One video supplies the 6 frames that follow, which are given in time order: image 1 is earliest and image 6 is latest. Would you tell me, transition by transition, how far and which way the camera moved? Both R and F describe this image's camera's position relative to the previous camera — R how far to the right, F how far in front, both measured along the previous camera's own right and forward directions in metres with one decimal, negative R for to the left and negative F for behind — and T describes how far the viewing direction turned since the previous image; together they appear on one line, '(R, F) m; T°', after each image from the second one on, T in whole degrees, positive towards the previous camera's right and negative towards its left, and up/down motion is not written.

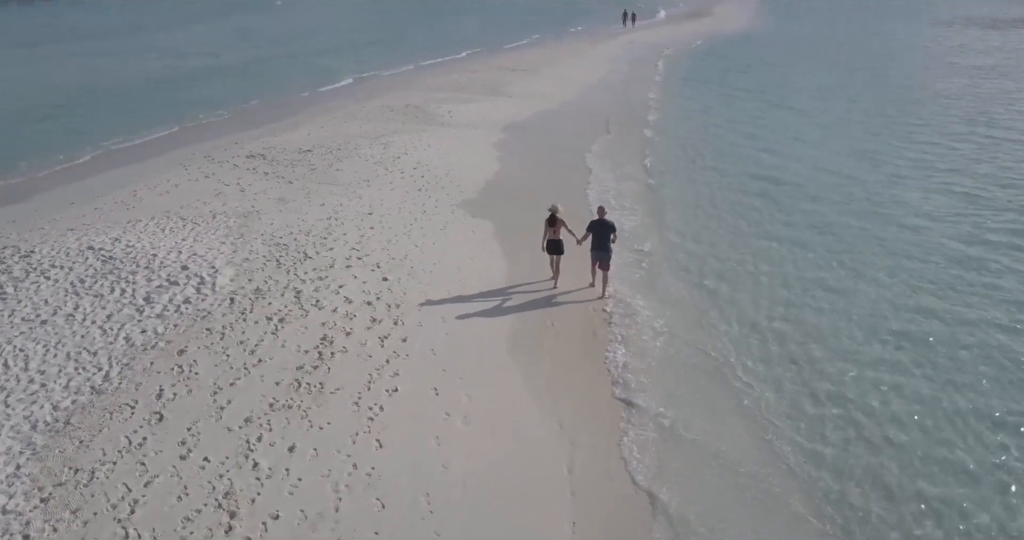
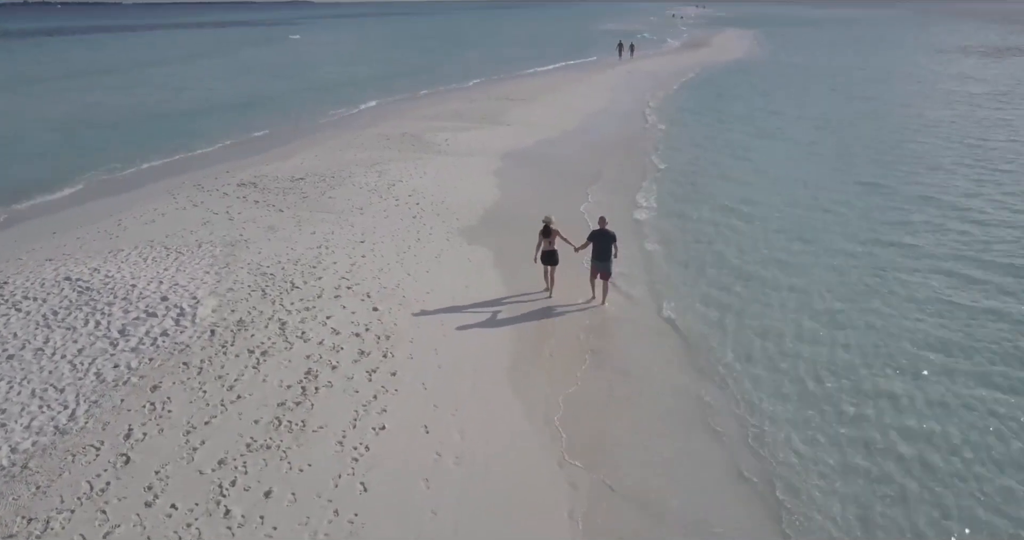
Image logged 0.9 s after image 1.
(+0.1, +0.5) m; 0°
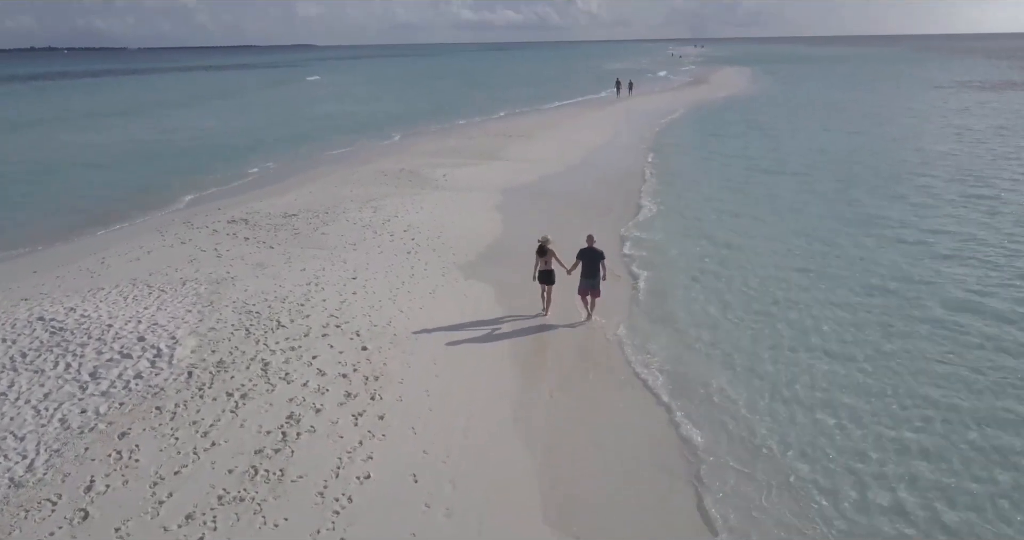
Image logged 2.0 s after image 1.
(+0.1, +0.5) m; 0°
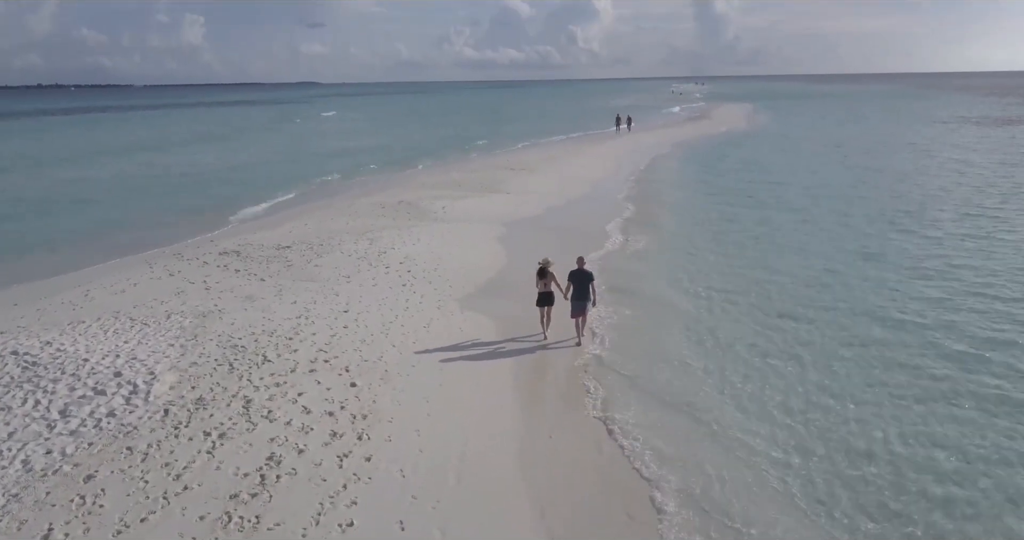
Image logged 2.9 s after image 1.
(+0.1, +0.4) m; 0°
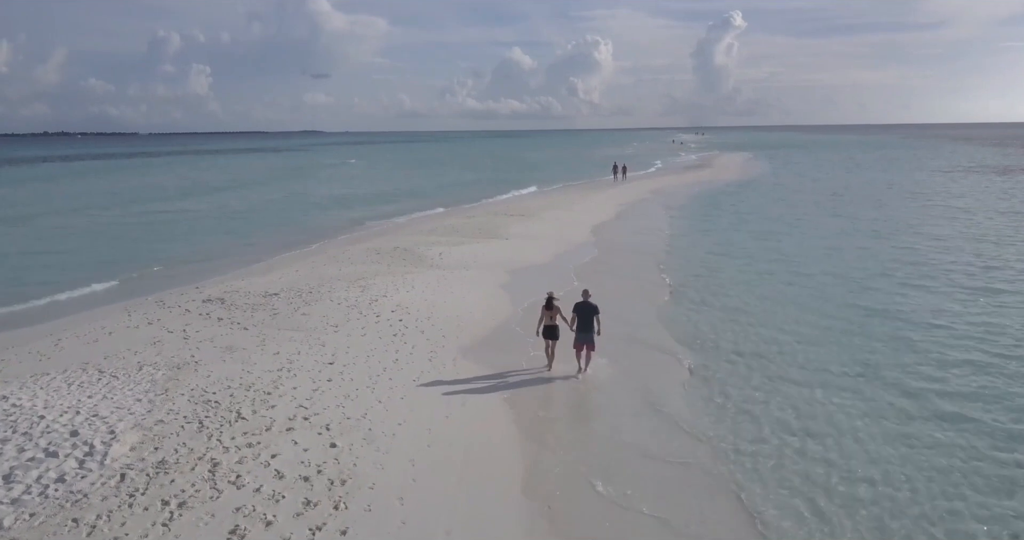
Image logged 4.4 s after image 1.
(+0.1, +0.6) m; 0°
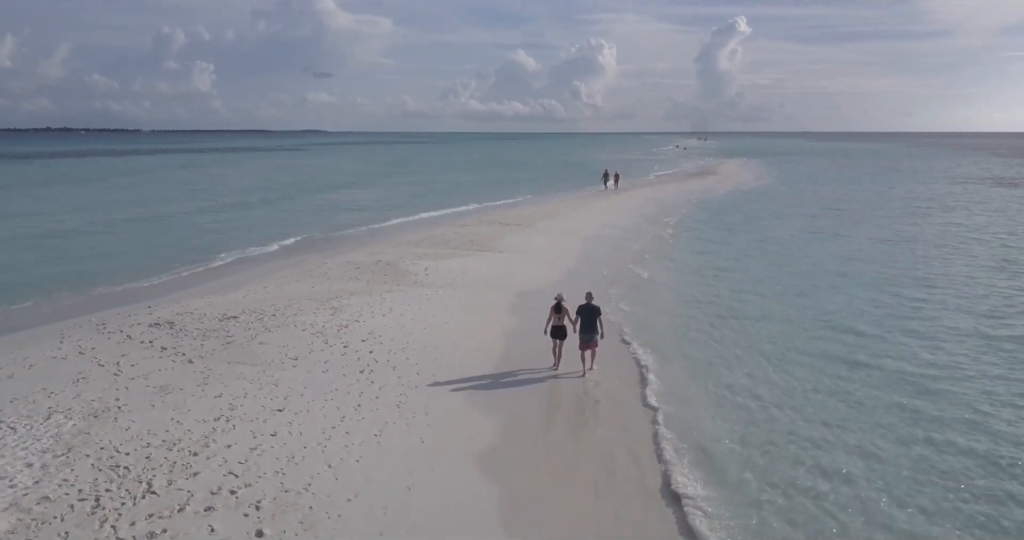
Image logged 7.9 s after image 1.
(+0.2, +1.8) m; 0°
